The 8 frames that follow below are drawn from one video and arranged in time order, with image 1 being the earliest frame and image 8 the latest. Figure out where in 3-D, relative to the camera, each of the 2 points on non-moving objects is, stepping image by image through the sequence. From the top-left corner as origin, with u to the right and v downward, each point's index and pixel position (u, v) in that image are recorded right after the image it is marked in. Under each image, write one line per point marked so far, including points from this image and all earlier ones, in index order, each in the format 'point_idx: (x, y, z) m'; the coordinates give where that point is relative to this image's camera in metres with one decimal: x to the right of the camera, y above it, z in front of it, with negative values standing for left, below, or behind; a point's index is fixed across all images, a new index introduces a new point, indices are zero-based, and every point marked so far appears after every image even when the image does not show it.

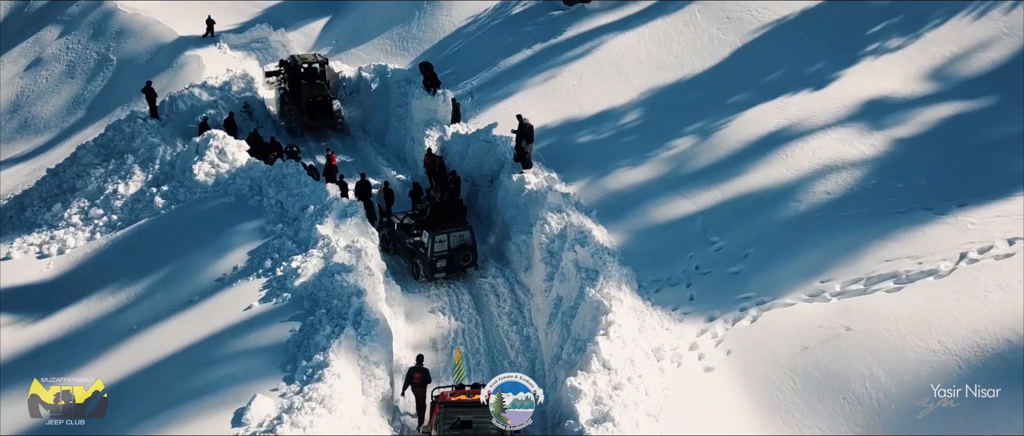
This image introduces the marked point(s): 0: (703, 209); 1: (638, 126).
0: (+3.5, +0.2, +14.3) m
1: (+2.8, +2.1, +17.9) m
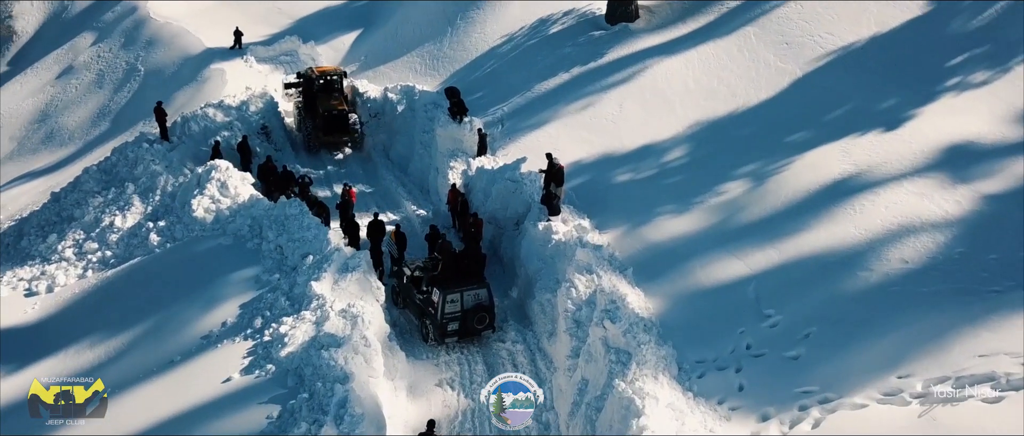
0: (+3.8, -0.8, +12.4) m
1: (+3.4, +1.1, +16.0) m
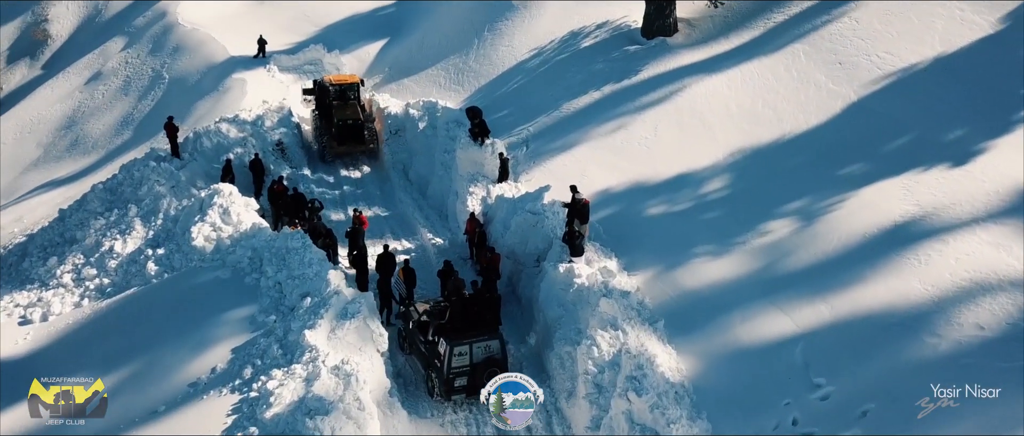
0: (+4.0, -1.5, +11.0) m
1: (+3.9, +0.4, +14.6) m
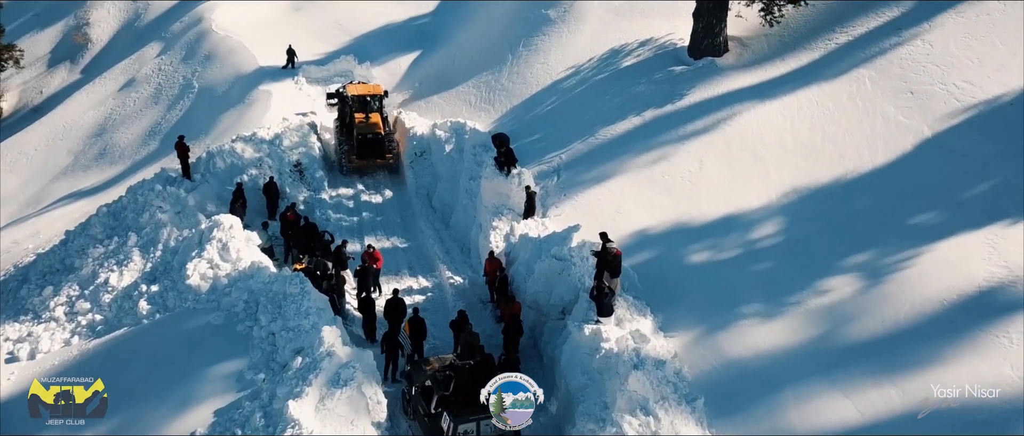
0: (+4.2, -2.4, +9.3) m
1: (+4.3, -0.5, +12.9) m
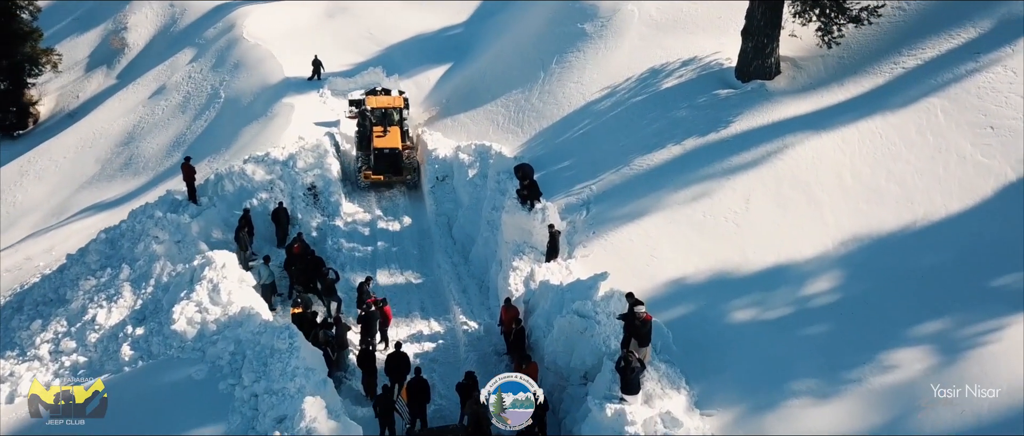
0: (+4.2, -3.1, +7.6) m
1: (+4.5, -1.3, +11.2) m
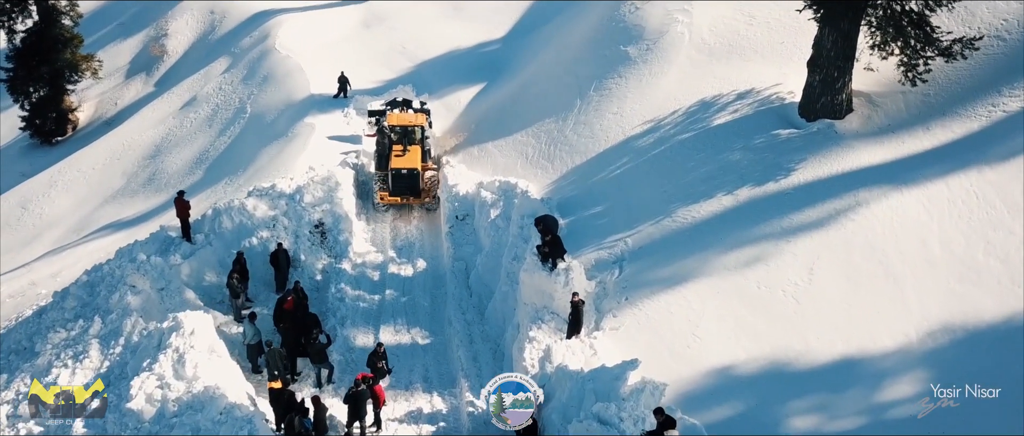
0: (+4.0, -4.2, +5.4) m
1: (+4.6, -2.3, +9.0) m
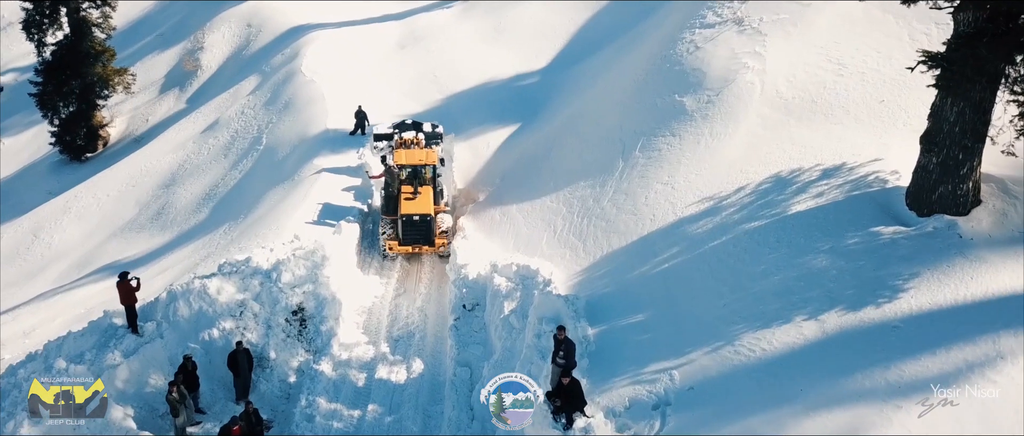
0: (+3.4, -5.8, +2.0) m
1: (+4.3, -4.0, +5.5) m
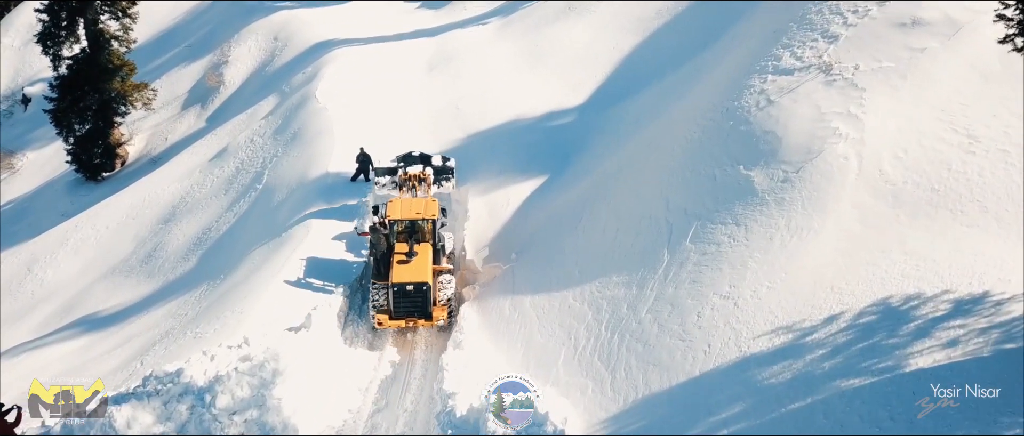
0: (+2.5, -7.4, -1.7) m
1: (+3.7, -5.6, +1.9) m
